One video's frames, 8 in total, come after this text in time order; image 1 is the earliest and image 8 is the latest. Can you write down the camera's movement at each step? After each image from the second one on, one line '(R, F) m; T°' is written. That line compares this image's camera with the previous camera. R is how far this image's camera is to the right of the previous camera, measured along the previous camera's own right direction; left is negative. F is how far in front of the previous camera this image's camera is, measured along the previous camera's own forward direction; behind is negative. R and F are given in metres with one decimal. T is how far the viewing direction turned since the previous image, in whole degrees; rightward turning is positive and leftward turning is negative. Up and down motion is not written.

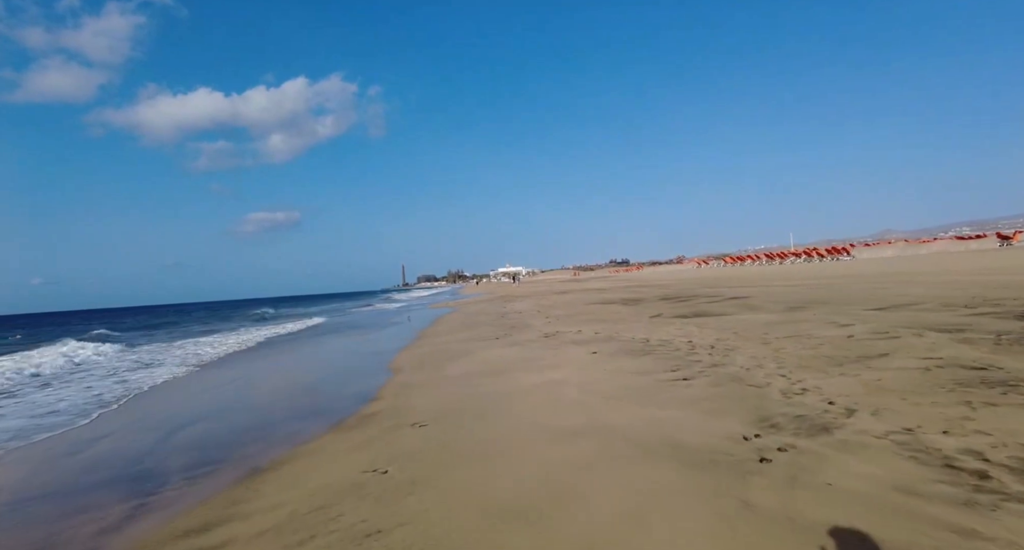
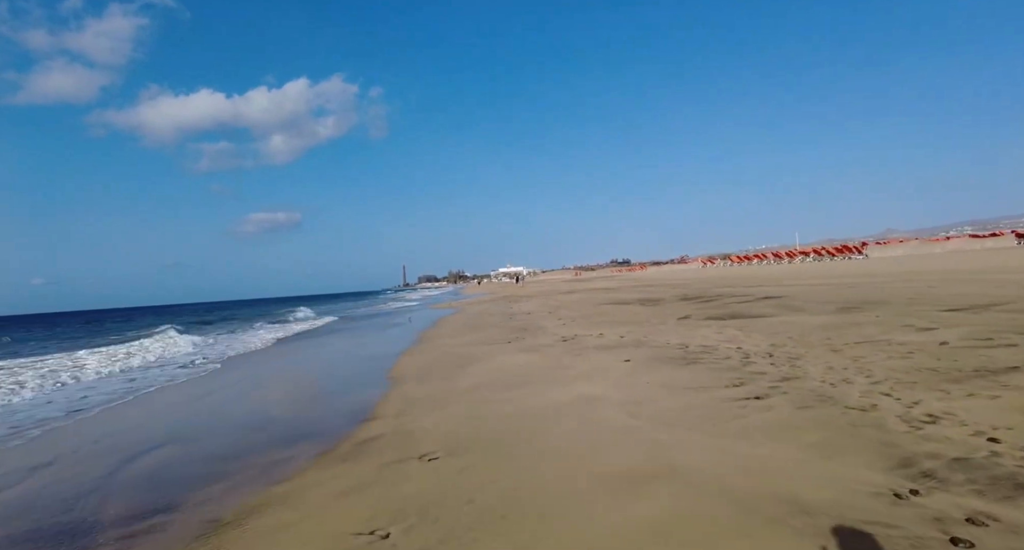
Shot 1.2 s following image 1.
(-0.3, +1.0) m; 0°
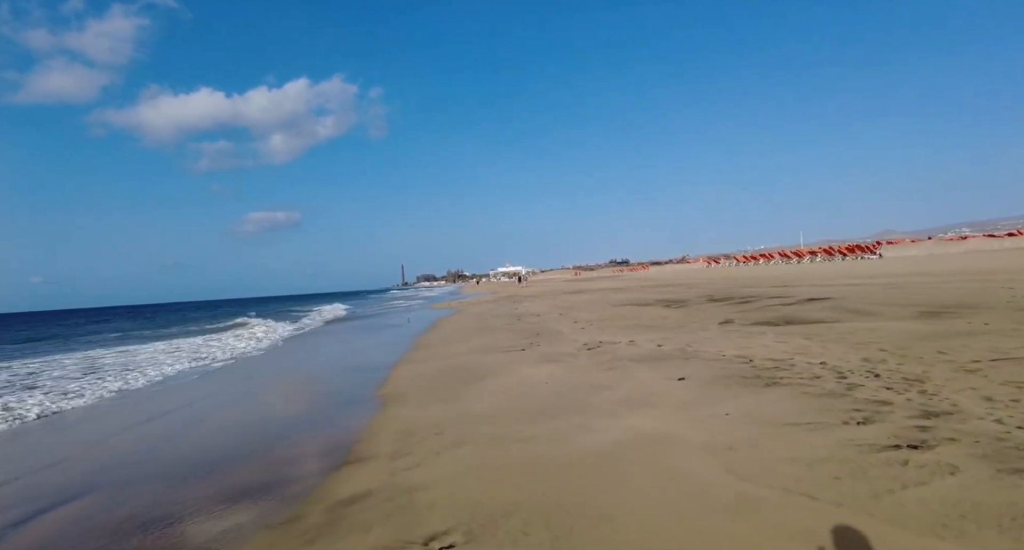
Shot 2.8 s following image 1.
(-0.3, +1.3) m; 0°
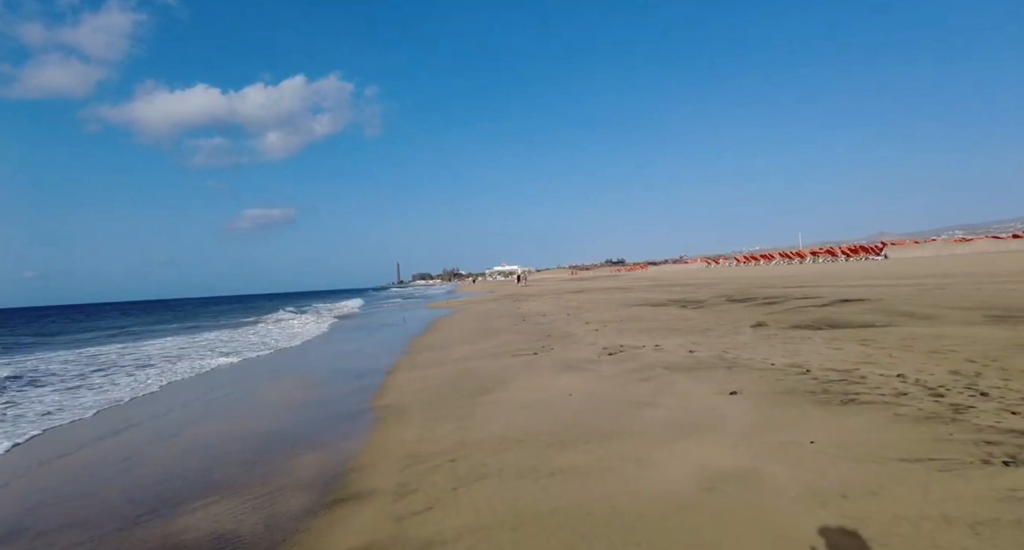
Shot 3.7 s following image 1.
(-0.3, +0.8) m; 0°
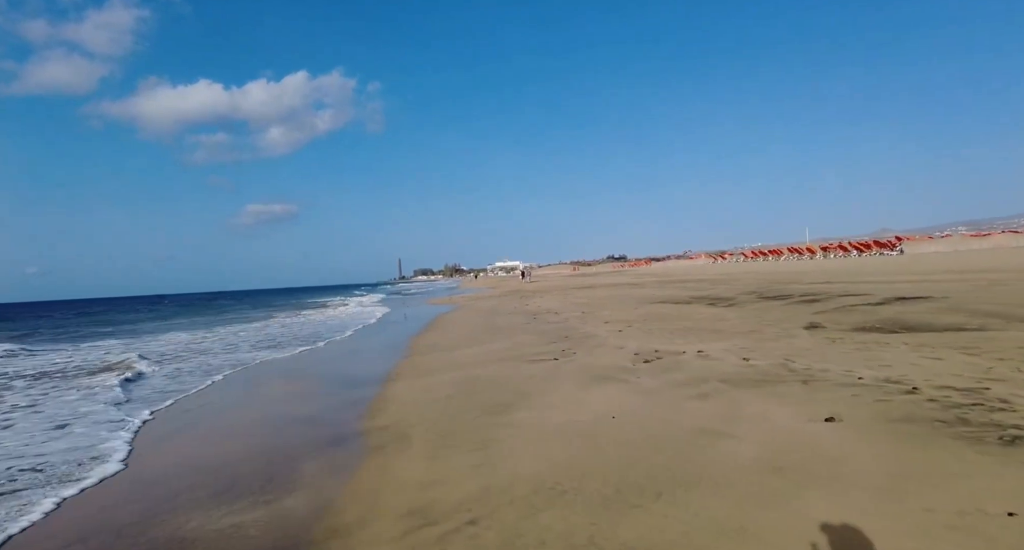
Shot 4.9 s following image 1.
(-0.2, +1.1) m; 0°
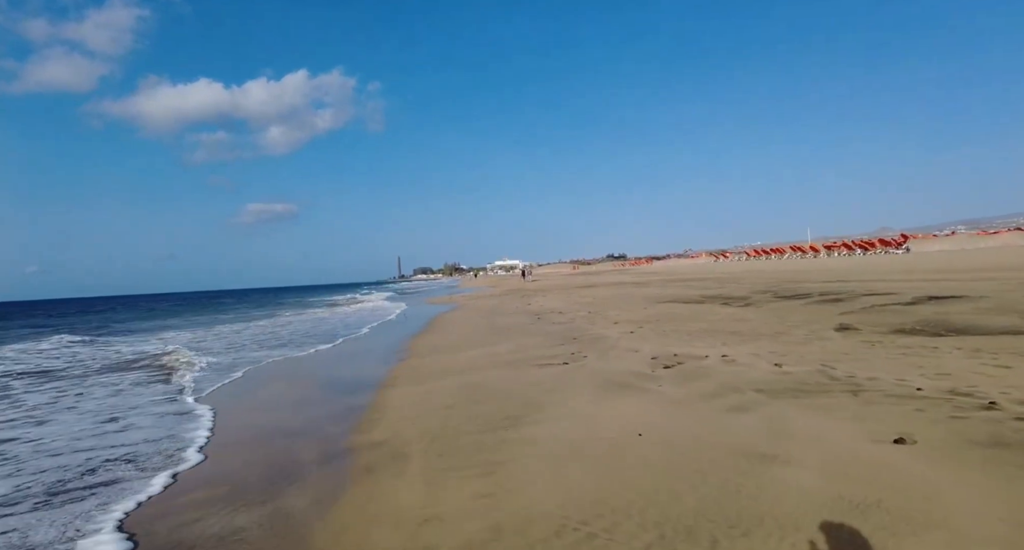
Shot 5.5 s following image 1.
(-0.1, +0.5) m; 0°
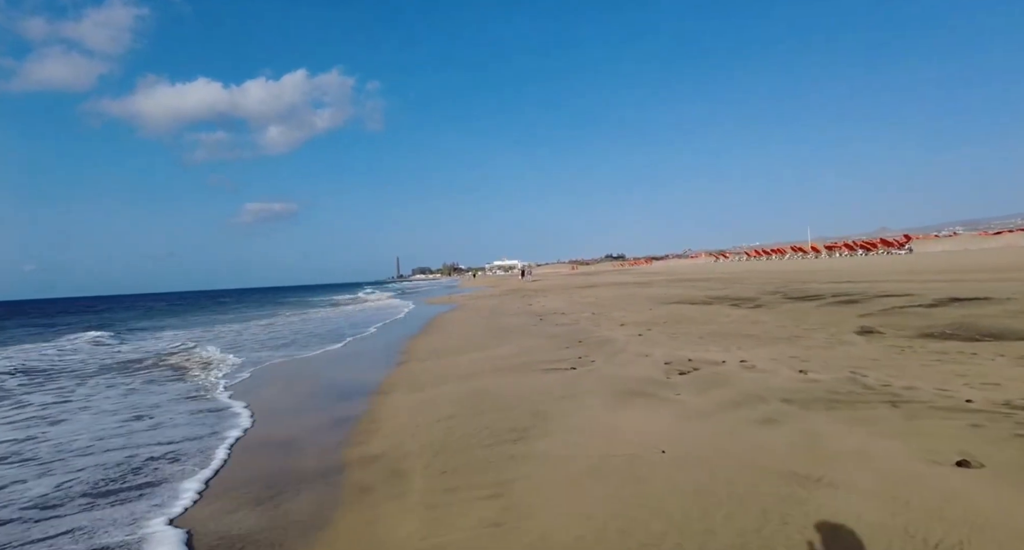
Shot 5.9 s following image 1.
(-0.1, +0.3) m; 0°
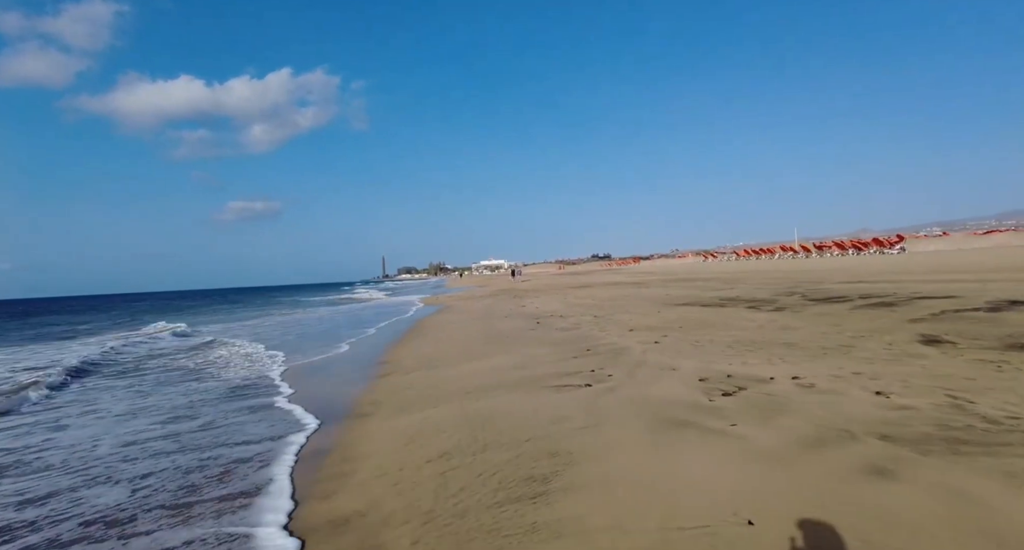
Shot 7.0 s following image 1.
(-0.2, +1.0) m; +2°
